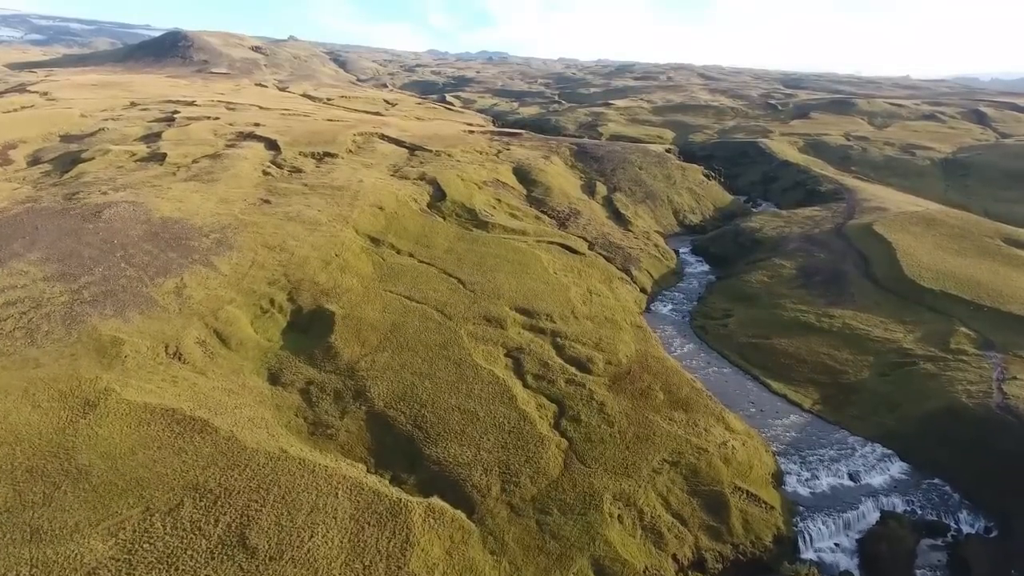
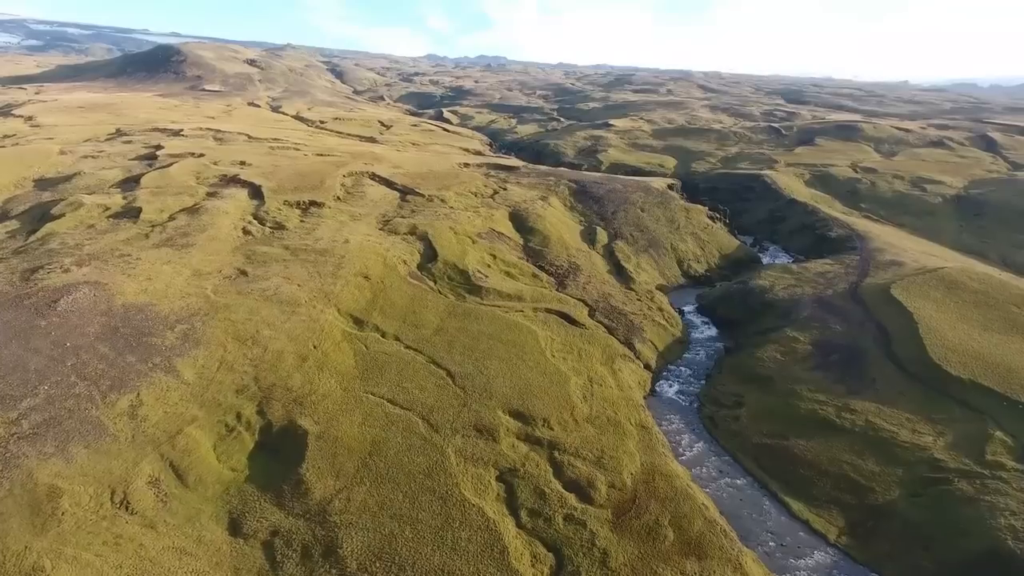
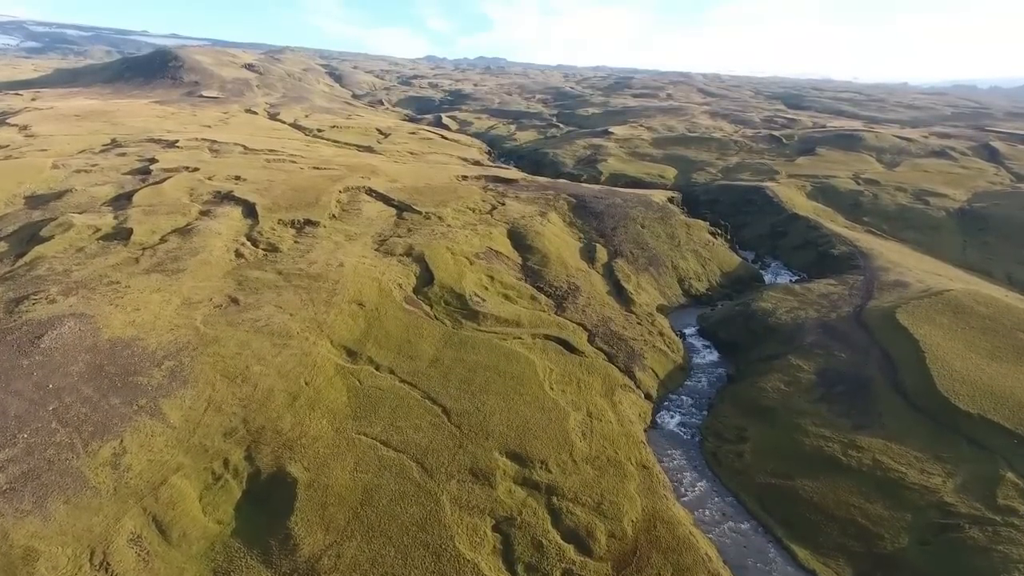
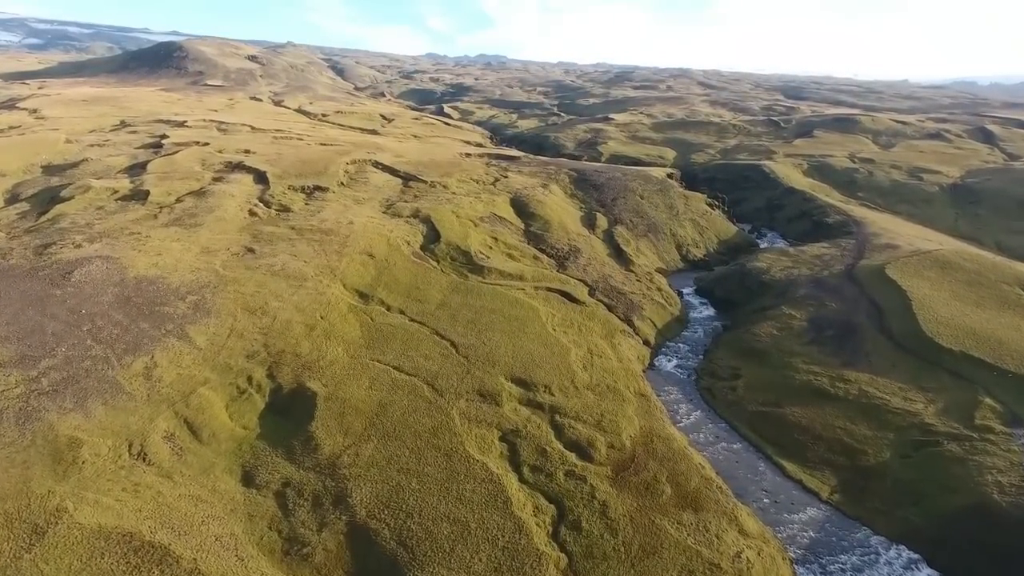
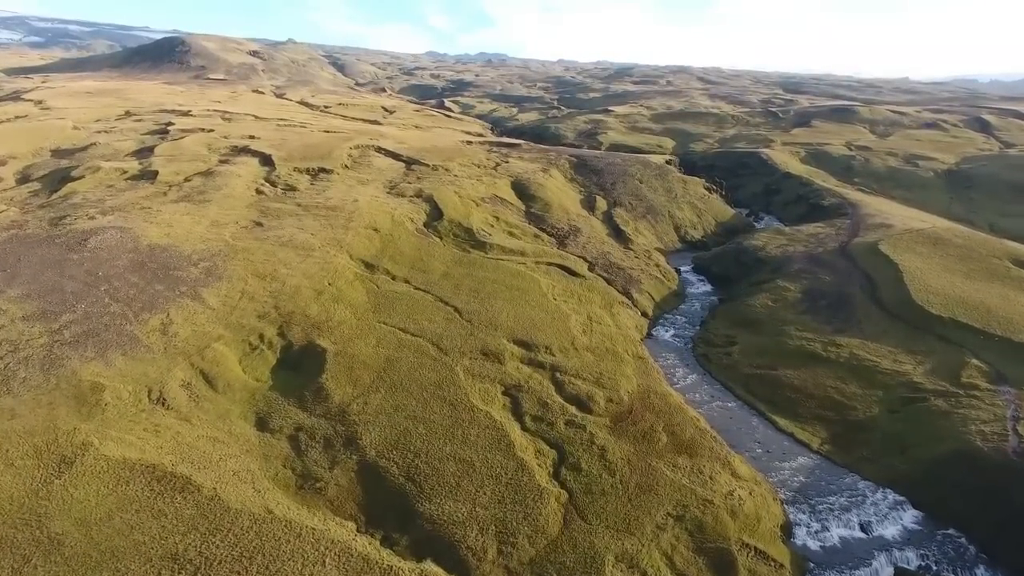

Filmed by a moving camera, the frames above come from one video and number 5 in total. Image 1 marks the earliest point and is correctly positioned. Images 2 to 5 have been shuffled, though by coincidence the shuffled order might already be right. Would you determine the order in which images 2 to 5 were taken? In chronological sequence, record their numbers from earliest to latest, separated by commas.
5, 4, 2, 3
